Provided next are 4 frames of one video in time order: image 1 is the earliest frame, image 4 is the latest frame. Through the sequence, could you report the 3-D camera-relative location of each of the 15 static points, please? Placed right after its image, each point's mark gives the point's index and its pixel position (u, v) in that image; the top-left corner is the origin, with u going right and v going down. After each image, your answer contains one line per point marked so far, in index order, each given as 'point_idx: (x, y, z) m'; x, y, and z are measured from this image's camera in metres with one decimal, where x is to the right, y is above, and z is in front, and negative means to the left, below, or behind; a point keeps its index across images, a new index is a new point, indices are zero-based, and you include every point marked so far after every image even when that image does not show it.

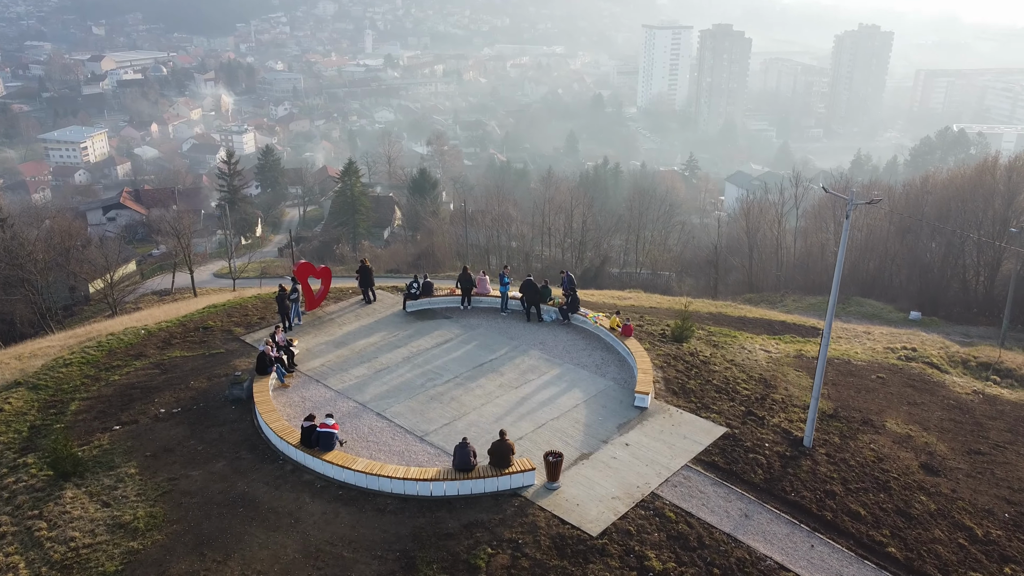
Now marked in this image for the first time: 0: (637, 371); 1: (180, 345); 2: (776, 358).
0: (+2.1, -1.4, +13.2) m
1: (-6.1, -1.1, +14.8) m
2: (+5.2, -1.4, +15.6) m
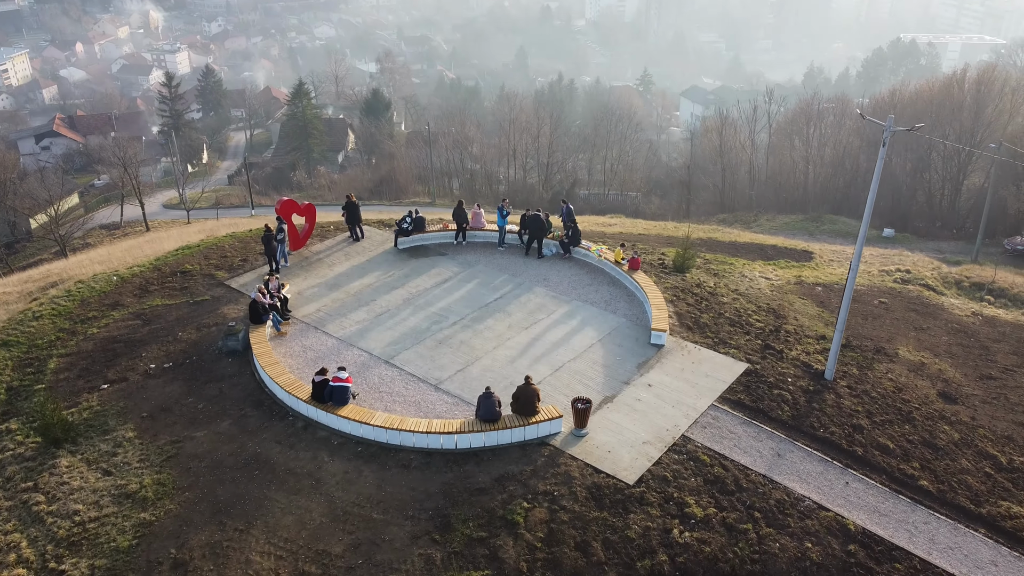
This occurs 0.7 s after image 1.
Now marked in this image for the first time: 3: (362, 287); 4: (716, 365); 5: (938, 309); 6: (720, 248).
0: (+2.2, -0.3, +12.8) m
1: (-6.1, -0.1, +13.8) m
2: (+5.2, 0.0, +15.4) m
3: (-2.5, 0.0, +13.6) m
4: (+3.0, -1.1, +11.5) m
5: (+8.1, -0.4, +15.1) m
6: (+4.9, +0.9, +18.6) m
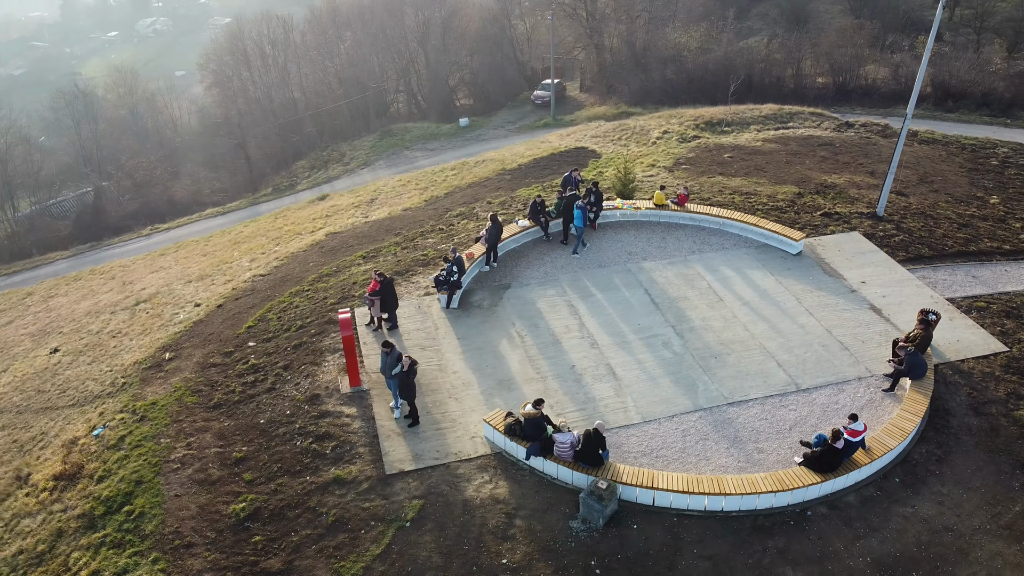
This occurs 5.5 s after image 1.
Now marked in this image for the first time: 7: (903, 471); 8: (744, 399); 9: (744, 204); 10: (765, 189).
0: (+3.7, +1.0, +12.8) m
1: (-2.0, -2.6, +7.9) m
2: (+3.4, +2.3, +16.6) m
3: (+0.2, -0.9, +10.1) m
4: (+5.3, +0.7, +12.7) m
5: (+5.5, +3.2, +18.4) m
6: (+0.5, +2.7, +18.3) m
7: (+4.2, -2.0, +8.6) m
8: (+2.7, -1.3, +9.5) m
9: (+4.1, +1.5, +14.2) m
10: (+4.8, +1.9, +15.3) m
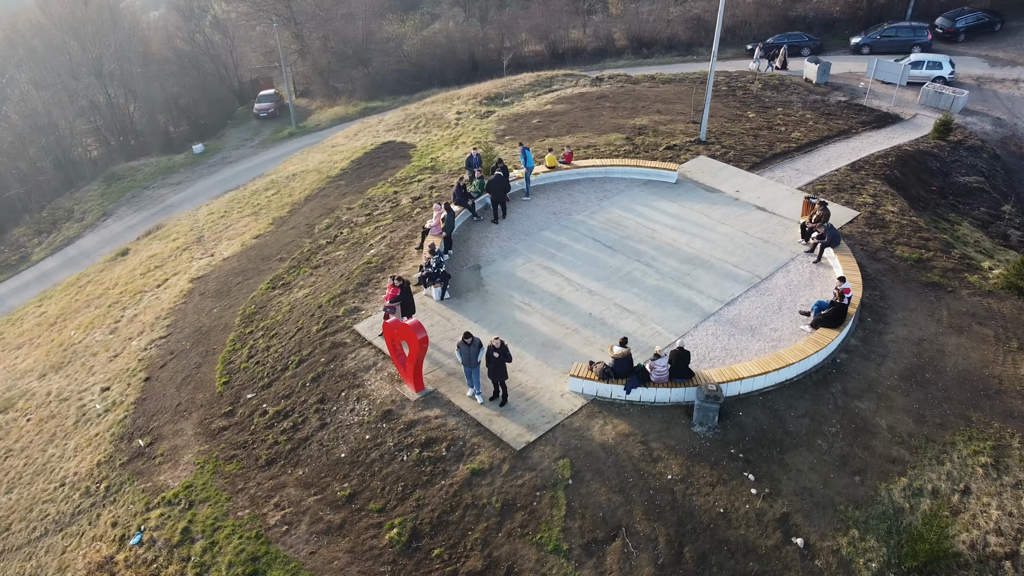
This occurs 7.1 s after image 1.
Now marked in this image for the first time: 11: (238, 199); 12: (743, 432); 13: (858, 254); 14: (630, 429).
0: (+2.1, +2.1, +14.6) m
1: (-0.1, -2.6, +8.0) m
2: (0.0, +3.2, +17.8) m
3: (+0.5, -0.5, +10.9) m
4: (+3.6, +2.3, +15.2) m
5: (+0.8, +4.5, +20.3) m
6: (-3.3, +2.7, +18.3) m
7: (+4.9, -0.3, +11.1) m
8: (+3.1, -0.1, +11.3) m
9: (+1.7, +2.7, +16.0) m
10: (+1.8, +3.2, +17.2) m
11: (-6.7, +2.2, +19.3) m
12: (+2.6, -1.6, +9.1) m
13: (+5.4, +0.5, +12.5) m
14: (+1.3, -1.6, +9.1) m
